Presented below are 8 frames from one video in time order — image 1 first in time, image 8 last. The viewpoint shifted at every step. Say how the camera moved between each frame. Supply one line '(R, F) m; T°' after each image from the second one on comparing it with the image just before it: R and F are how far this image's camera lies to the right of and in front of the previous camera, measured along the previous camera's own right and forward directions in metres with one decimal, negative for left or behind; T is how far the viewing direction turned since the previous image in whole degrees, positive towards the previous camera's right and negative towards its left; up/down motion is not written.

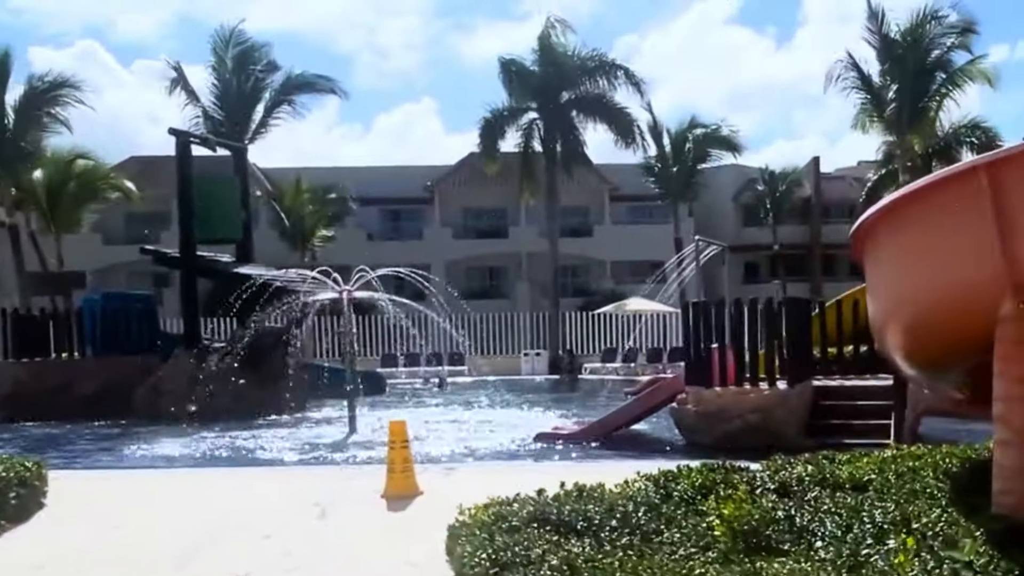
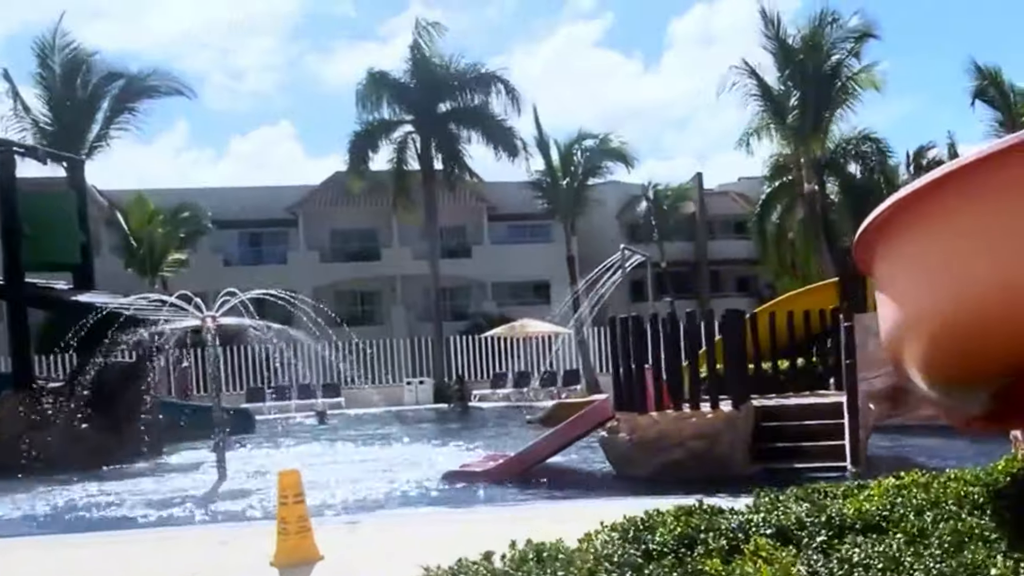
(-0.5, +1.9) m; +8°
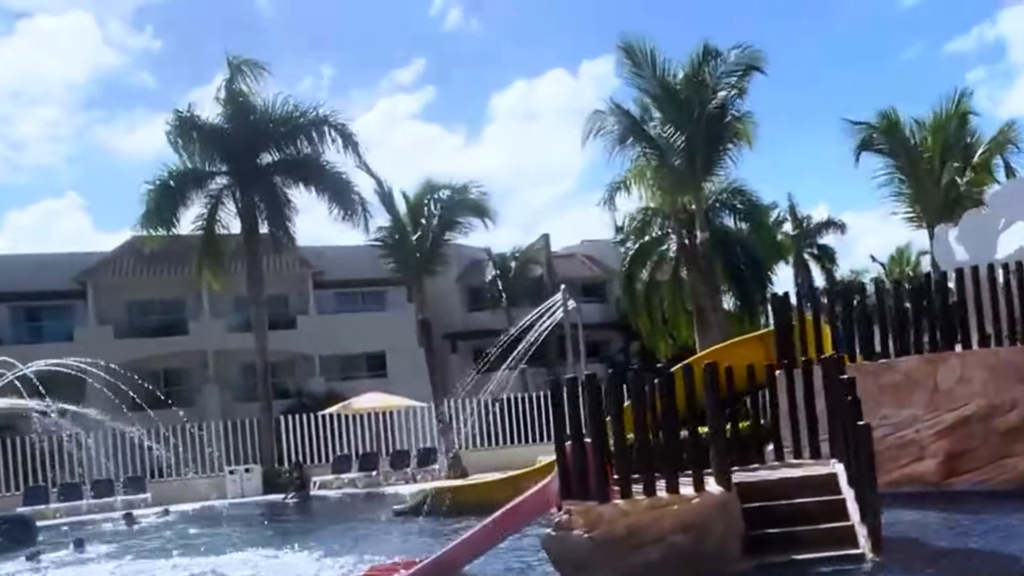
(-0.9, +3.1) m; +12°
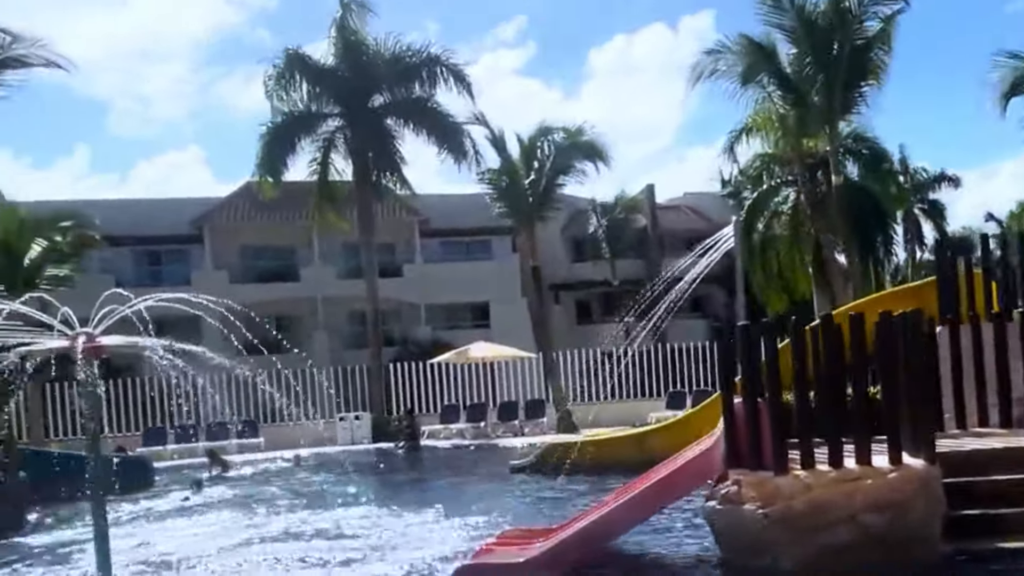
(-0.6, +1.0) m; -5°
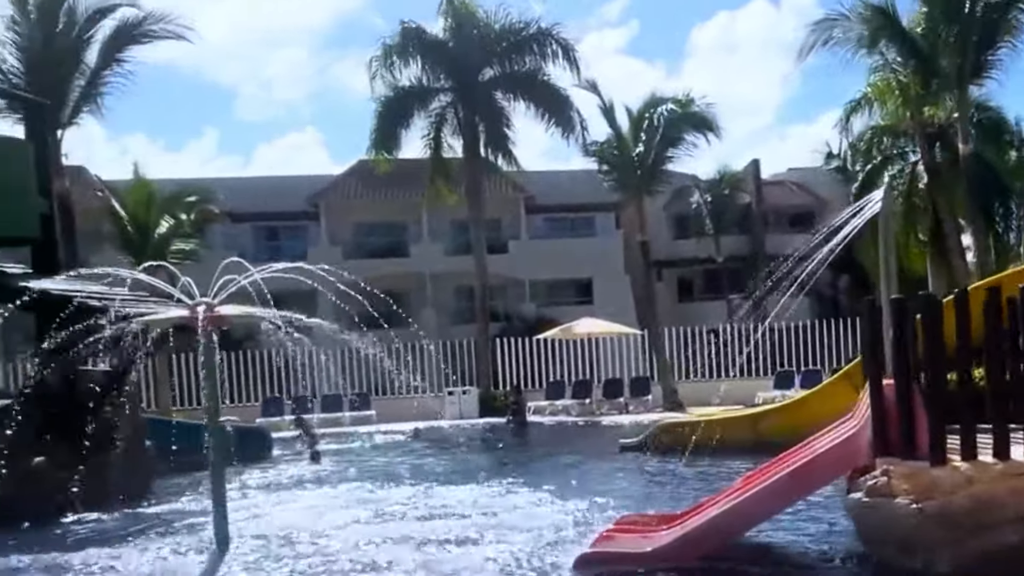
(-0.3, +0.3) m; -6°
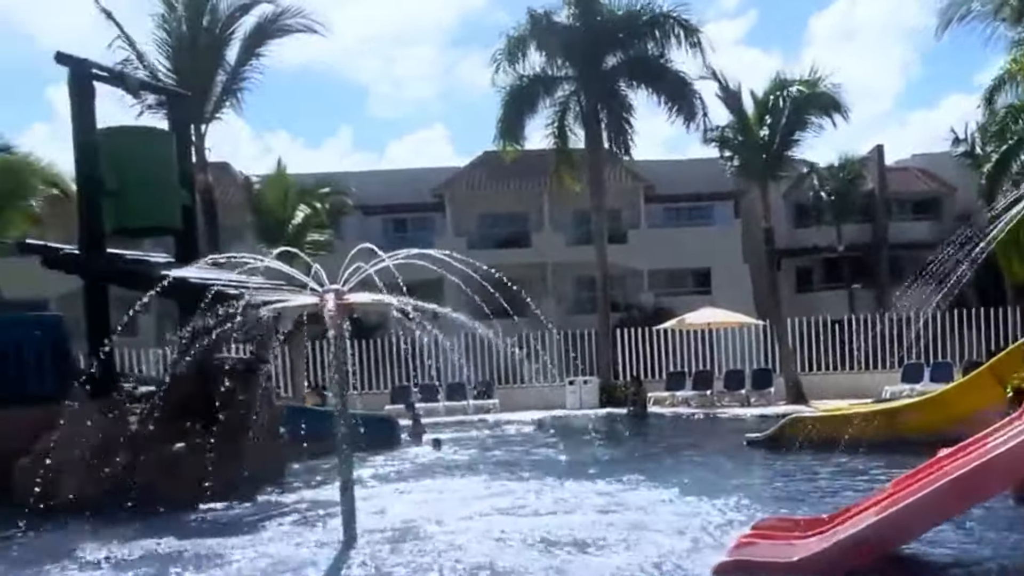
(-0.4, +0.1) m; -6°
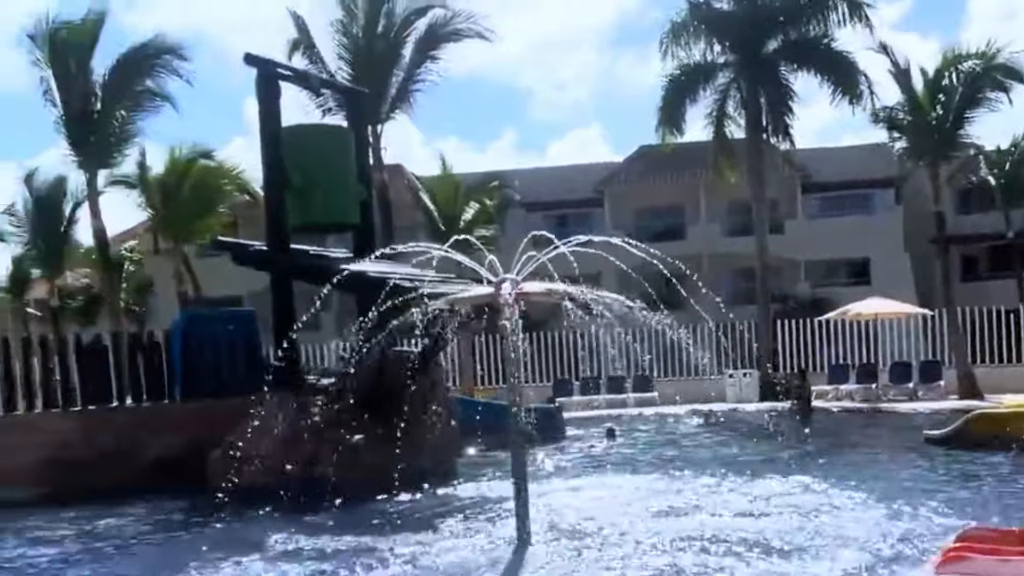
(-0.5, 0.0) m; -8°
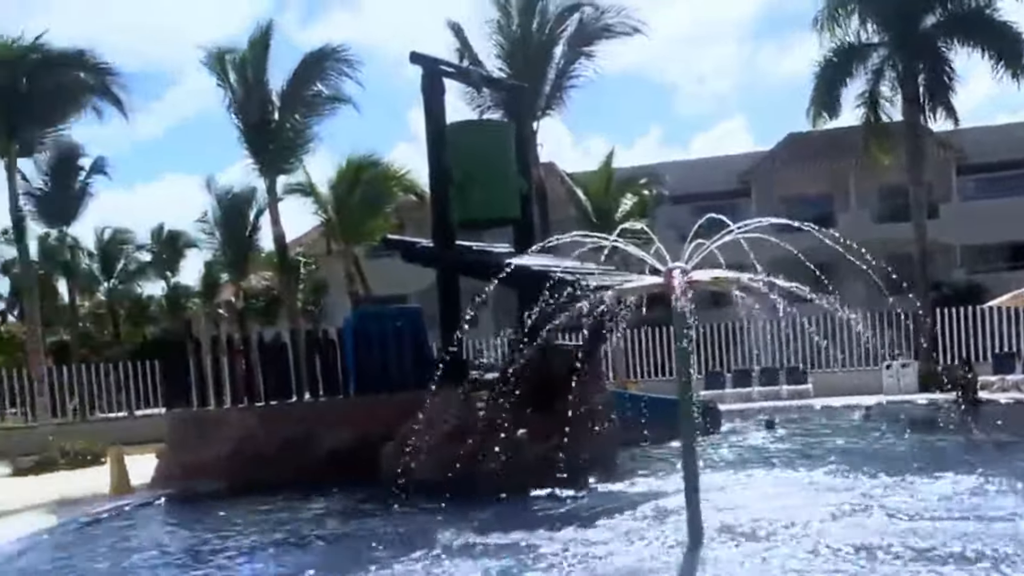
(-0.5, -0.1) m; -7°
